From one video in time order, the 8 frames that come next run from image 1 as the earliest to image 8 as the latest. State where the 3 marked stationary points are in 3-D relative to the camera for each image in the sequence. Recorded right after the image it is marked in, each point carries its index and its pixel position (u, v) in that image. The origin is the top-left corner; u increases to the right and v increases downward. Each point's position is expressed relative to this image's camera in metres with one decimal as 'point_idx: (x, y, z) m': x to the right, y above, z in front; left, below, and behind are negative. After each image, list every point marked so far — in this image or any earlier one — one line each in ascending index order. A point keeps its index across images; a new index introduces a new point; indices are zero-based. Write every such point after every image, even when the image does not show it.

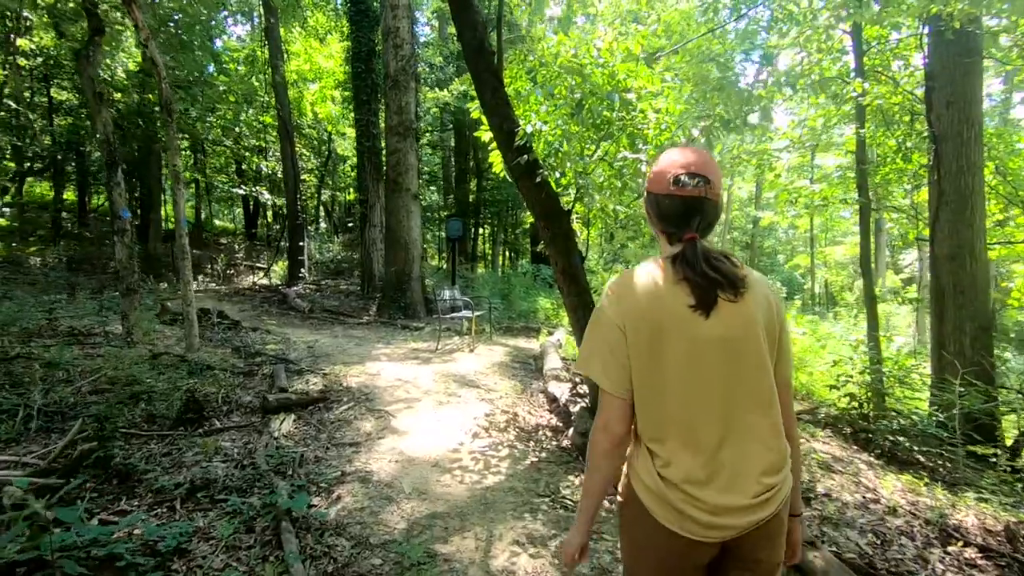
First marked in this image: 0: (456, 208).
0: (-2.0, +2.8, +19.6) m
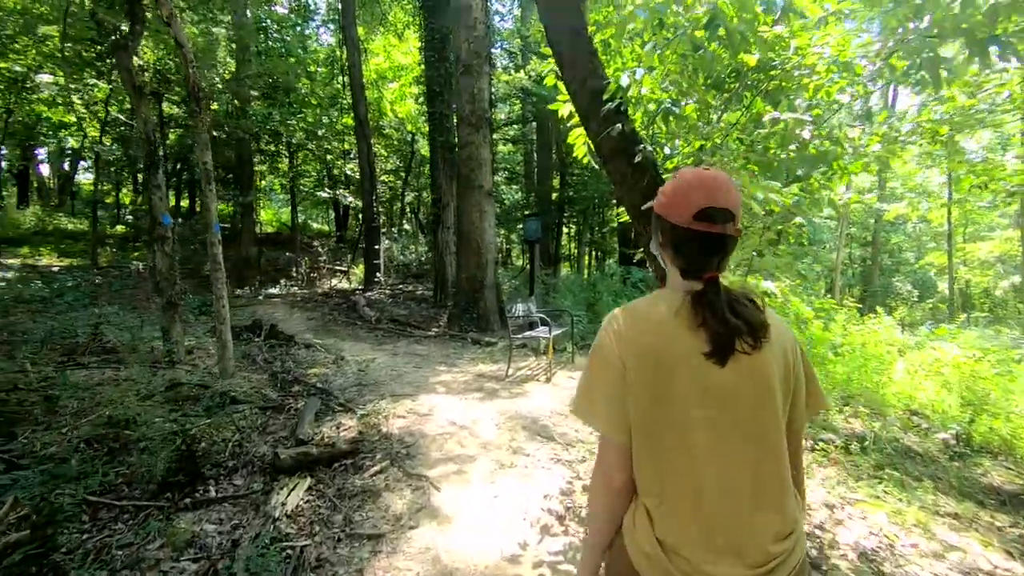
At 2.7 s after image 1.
0: (+0.8, +2.7, +18.0) m
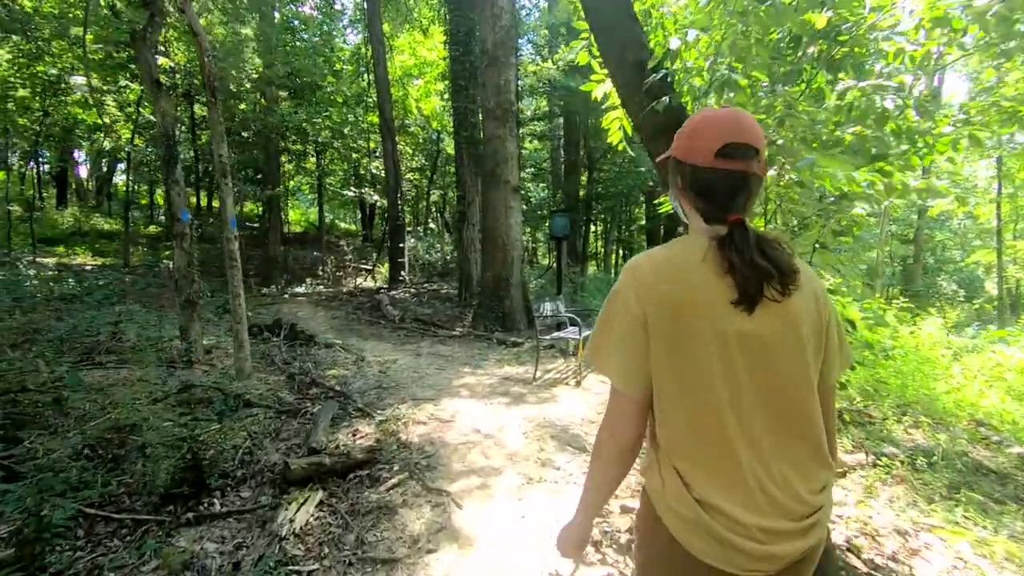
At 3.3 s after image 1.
0: (+1.7, +2.7, +17.6) m
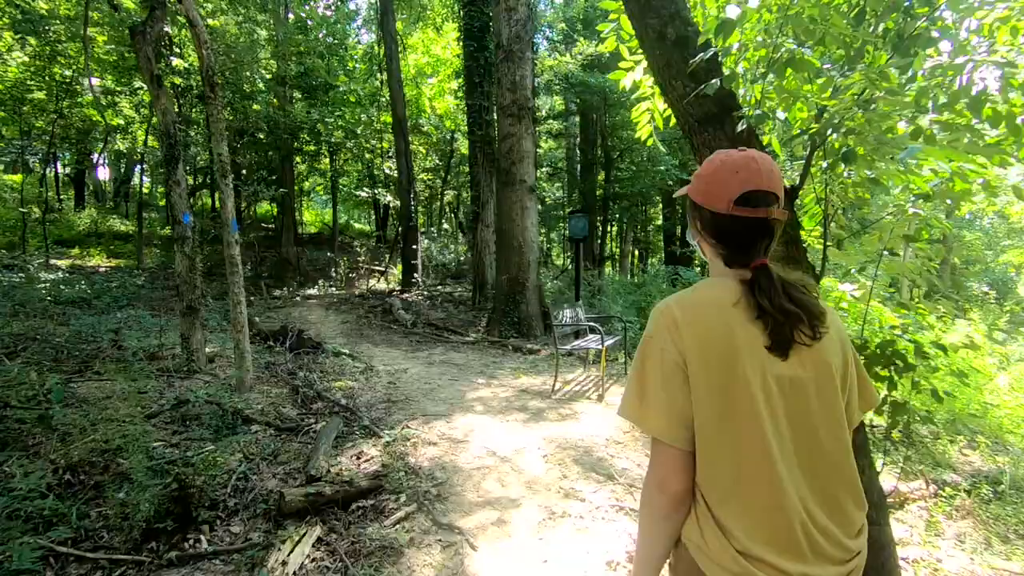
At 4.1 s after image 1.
0: (+2.1, +2.6, +17.1) m
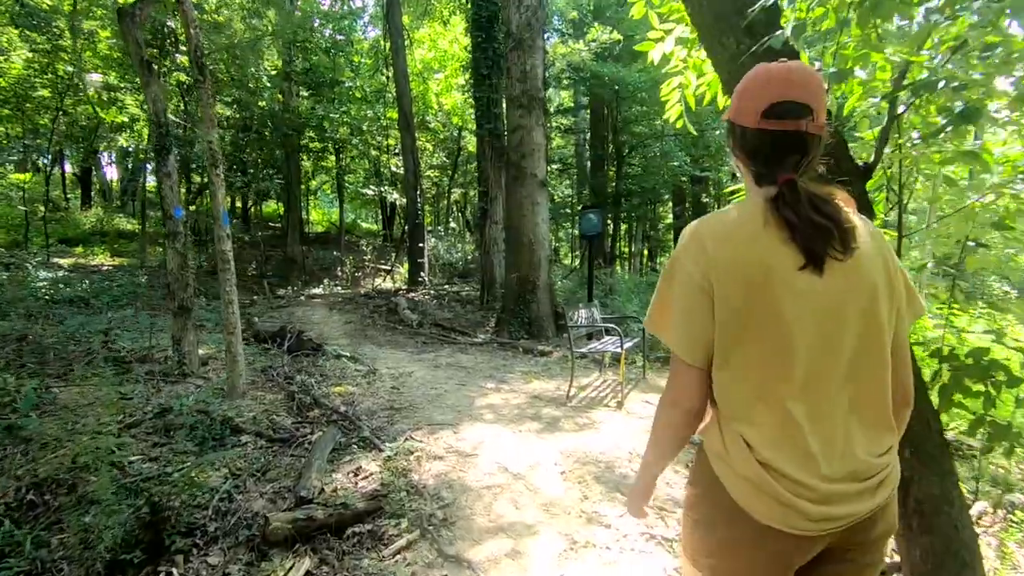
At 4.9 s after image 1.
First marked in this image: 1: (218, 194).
0: (+2.4, +2.7, +16.6) m
1: (-3.0, +1.0, +5.6) m
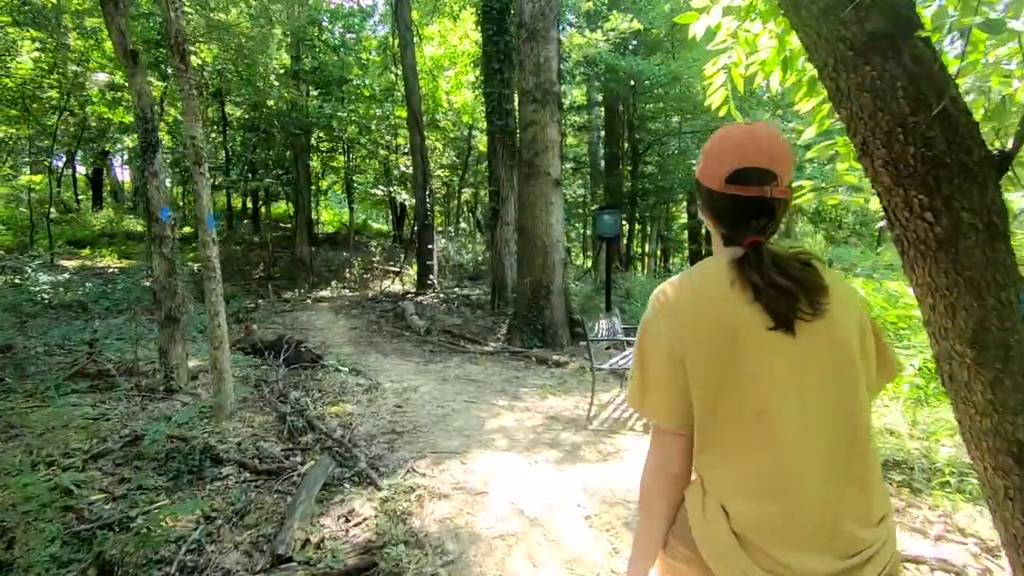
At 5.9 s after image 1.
0: (+2.8, +2.6, +16.0) m
1: (-2.8, +0.9, +5.1) m
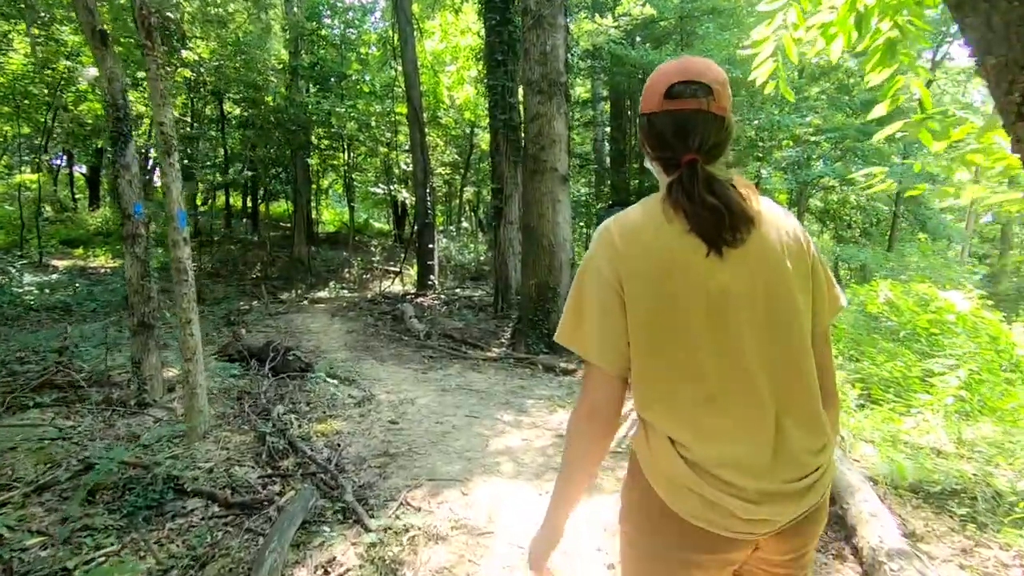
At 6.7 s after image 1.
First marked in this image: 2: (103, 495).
0: (+2.9, +2.5, +15.4) m
1: (-2.8, +0.8, +4.5) m
2: (-2.6, -1.3, +3.6) m
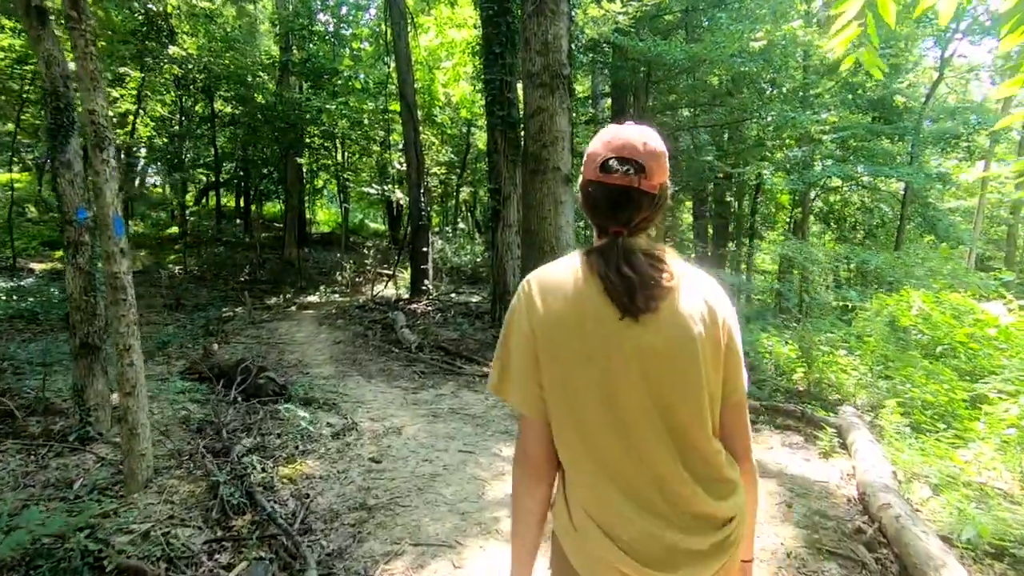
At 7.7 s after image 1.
0: (+2.8, +2.4, +14.7) m
1: (-2.8, +0.7, +3.8) m
2: (-2.6, -1.5, +2.8) m
